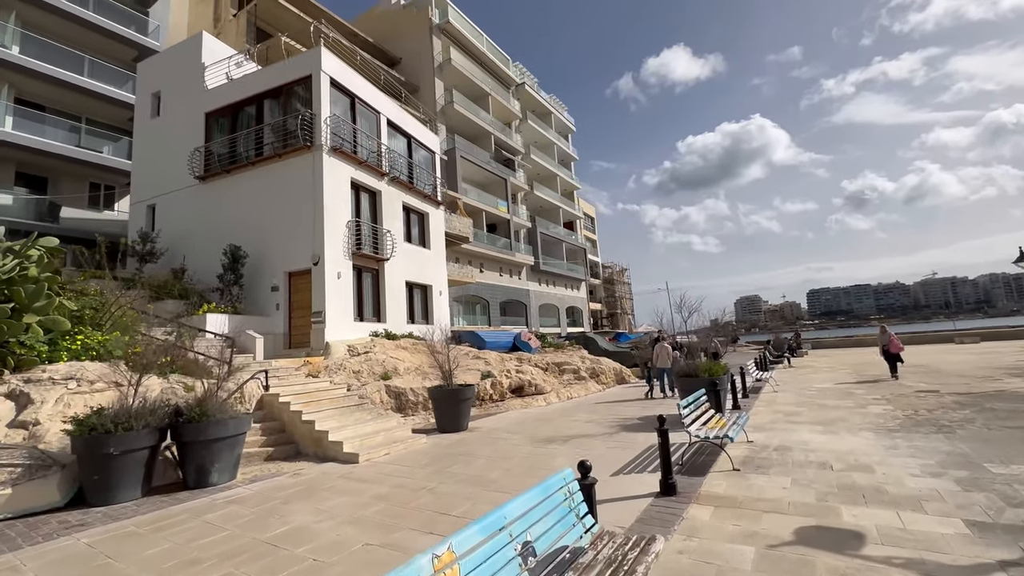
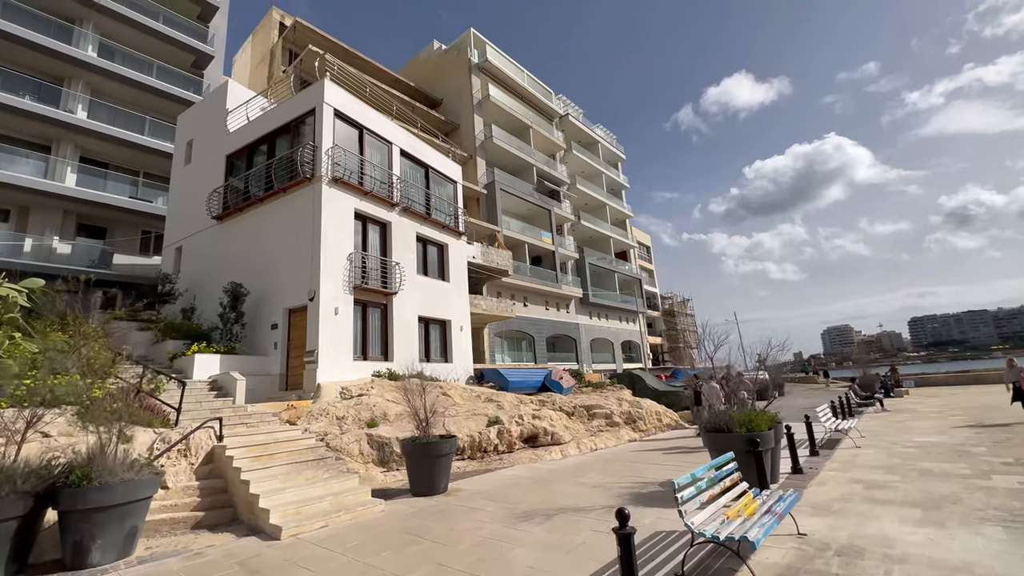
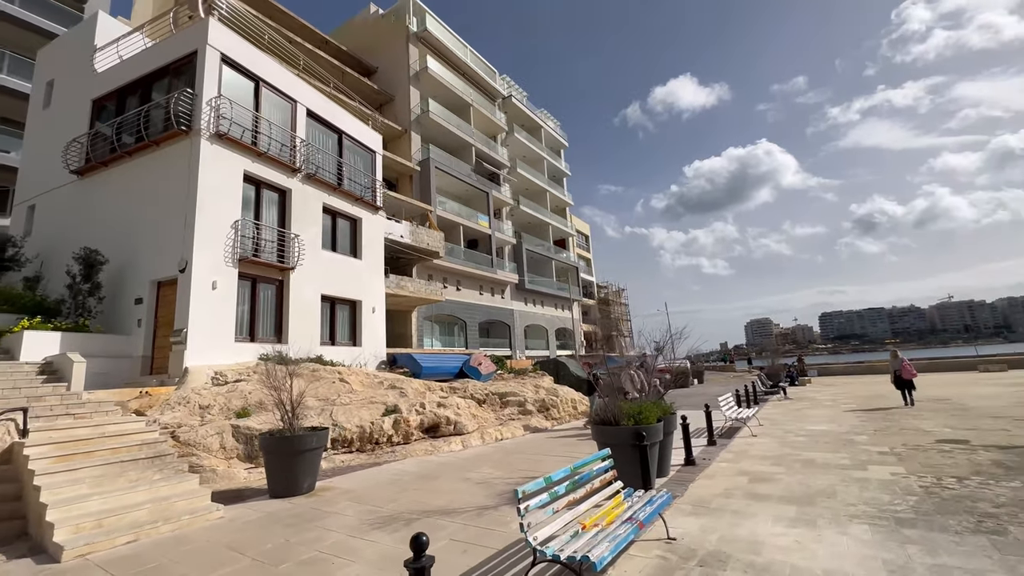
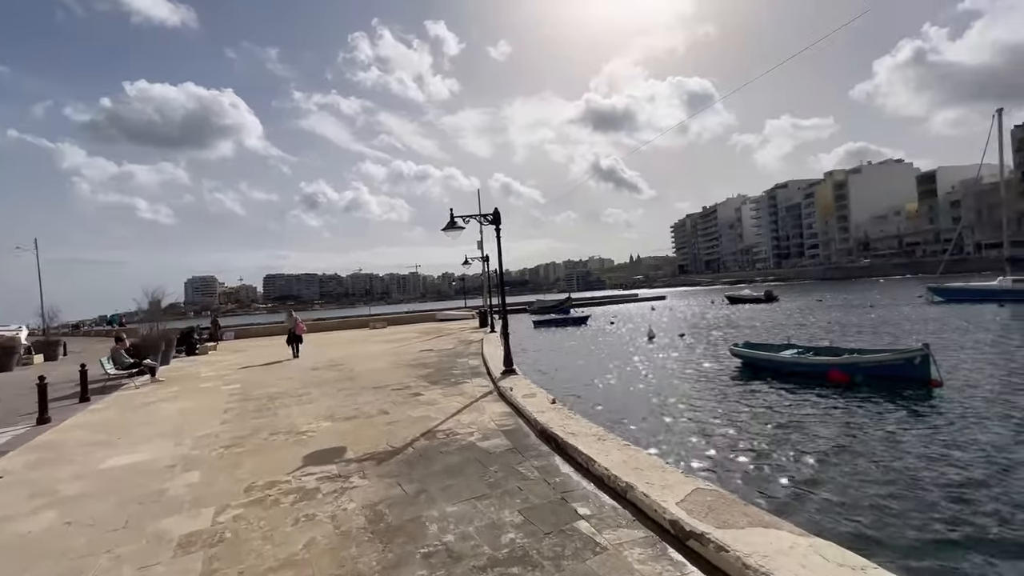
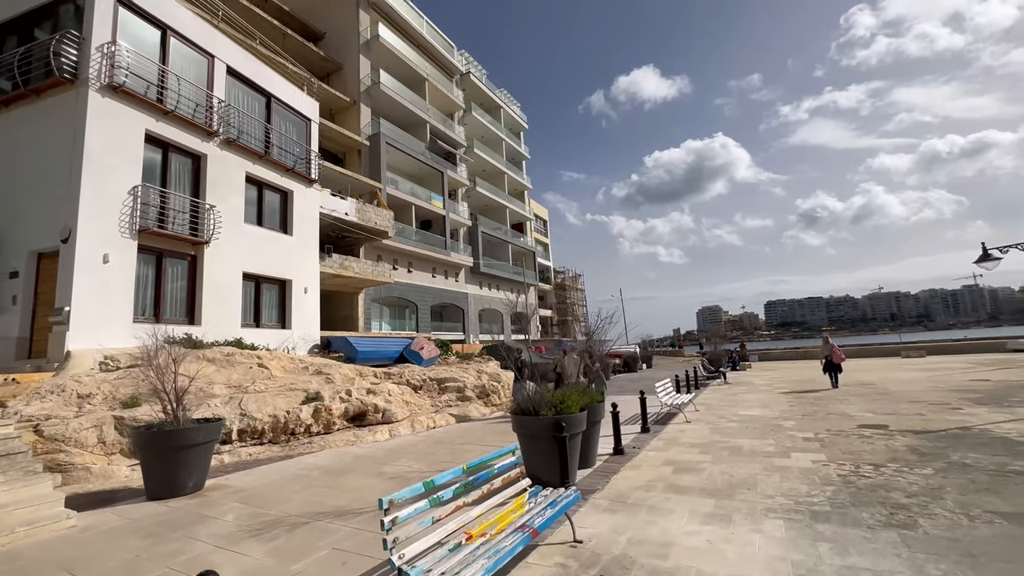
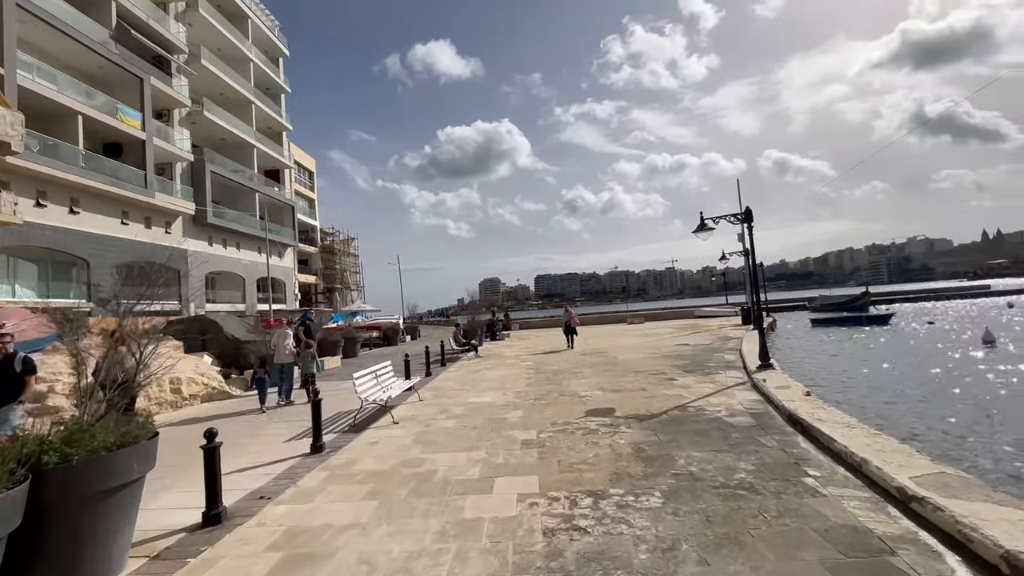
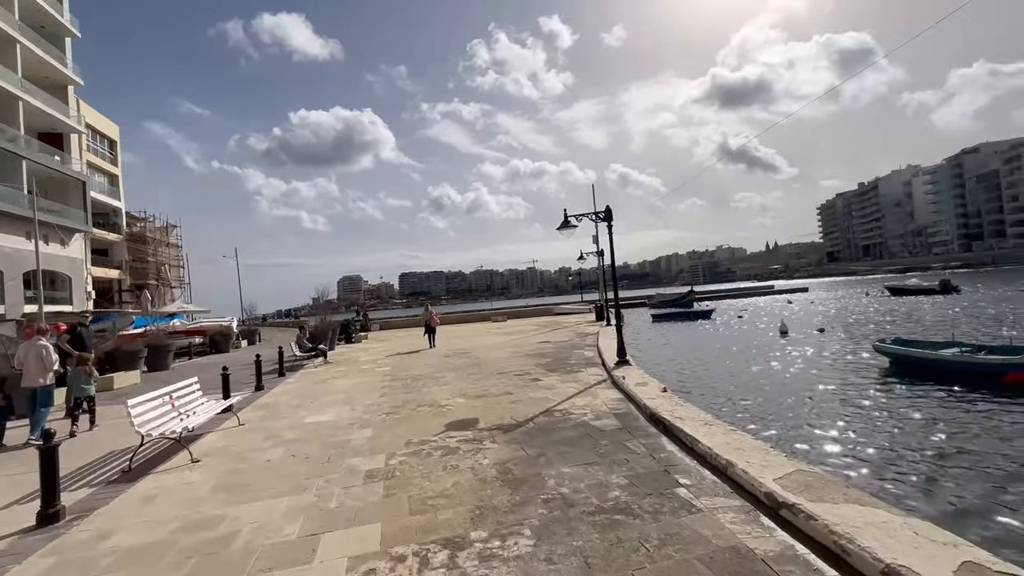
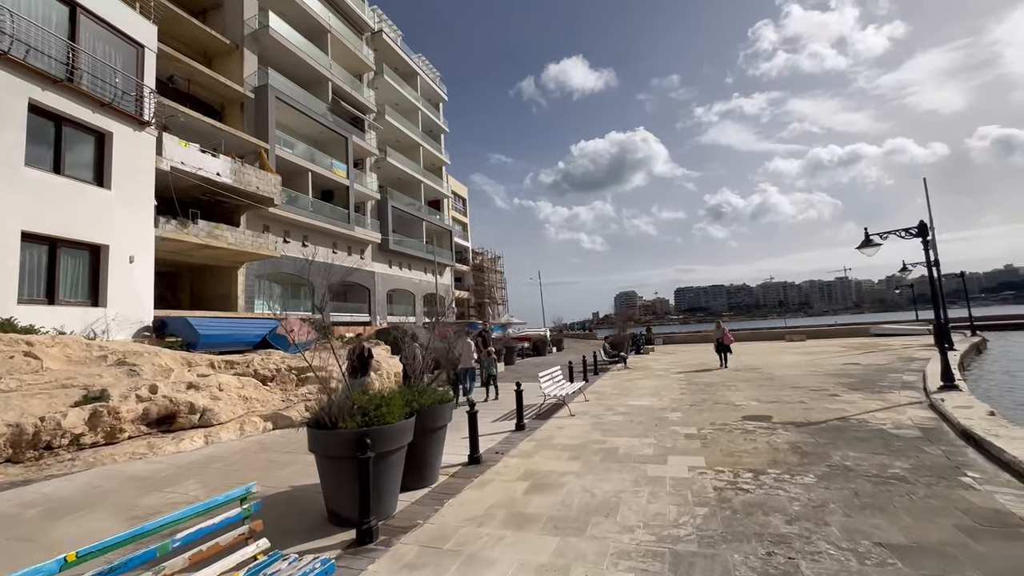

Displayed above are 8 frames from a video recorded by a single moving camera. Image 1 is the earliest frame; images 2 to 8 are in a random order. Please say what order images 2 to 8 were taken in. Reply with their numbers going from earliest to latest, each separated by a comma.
2, 3, 5, 8, 6, 7, 4
